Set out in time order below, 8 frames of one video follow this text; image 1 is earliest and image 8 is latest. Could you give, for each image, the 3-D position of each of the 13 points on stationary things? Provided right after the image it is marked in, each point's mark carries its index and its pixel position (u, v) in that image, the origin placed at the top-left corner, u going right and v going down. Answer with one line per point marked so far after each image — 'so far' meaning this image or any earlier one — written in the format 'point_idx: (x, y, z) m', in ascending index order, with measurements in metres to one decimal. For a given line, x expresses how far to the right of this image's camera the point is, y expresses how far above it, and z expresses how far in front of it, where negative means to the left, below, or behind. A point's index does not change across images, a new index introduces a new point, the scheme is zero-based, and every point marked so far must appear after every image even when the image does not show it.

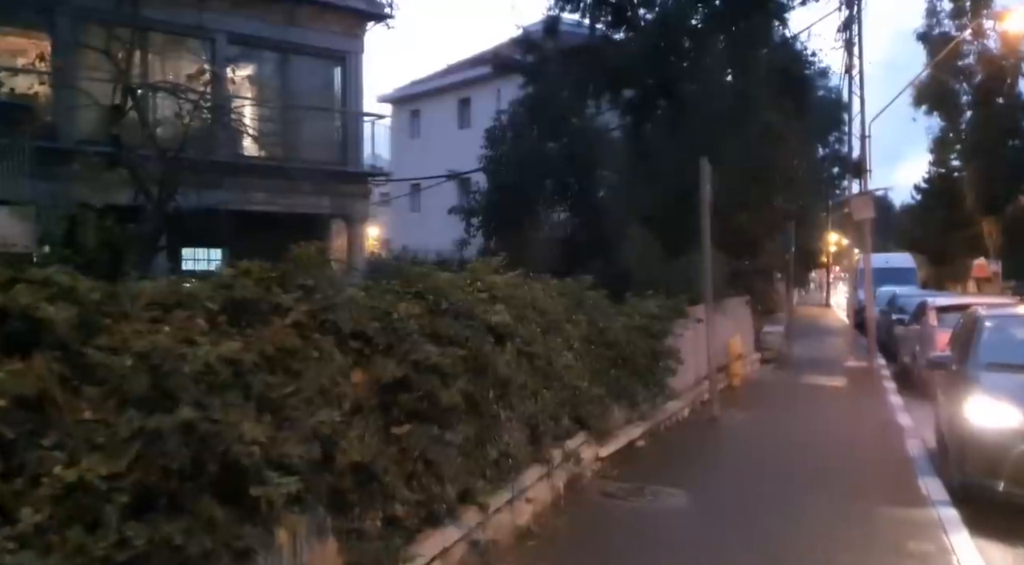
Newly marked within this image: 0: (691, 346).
0: (+2.7, -0.9, +12.0) m
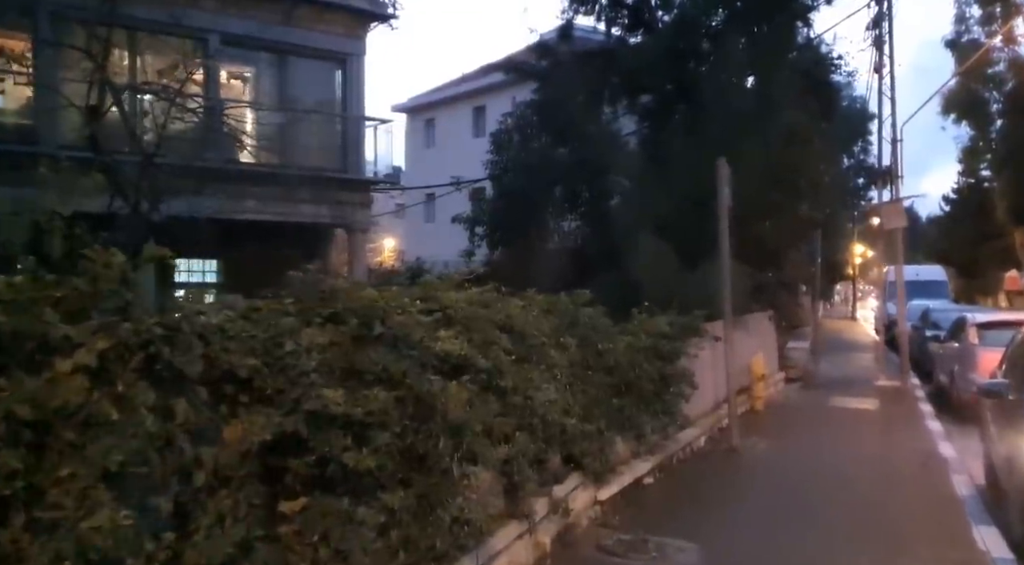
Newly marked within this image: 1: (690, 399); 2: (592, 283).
0: (+2.7, -1.1, +10.9) m
1: (+2.1, -1.4, +9.2) m
2: (+1.5, 0.0, +16.2) m
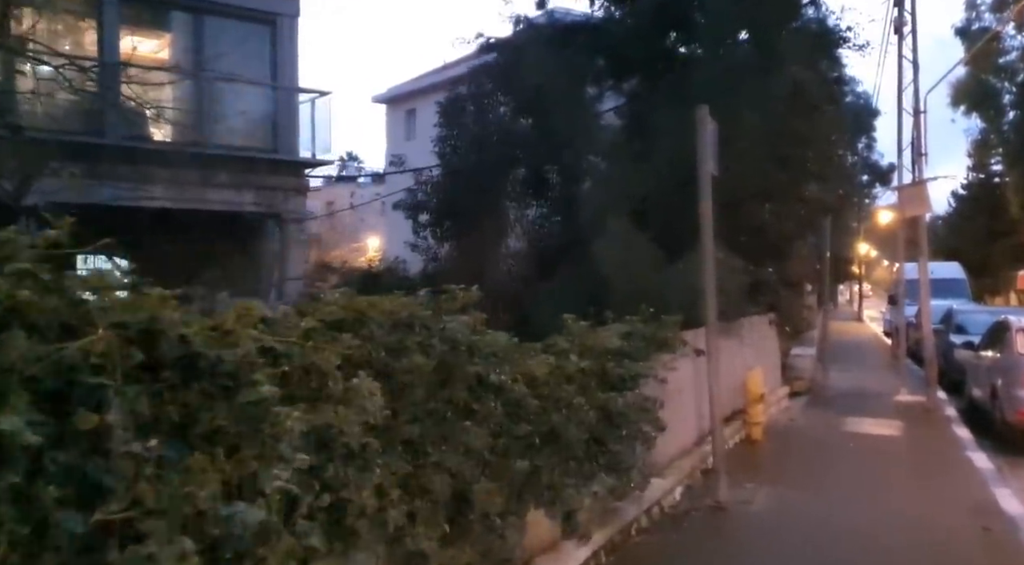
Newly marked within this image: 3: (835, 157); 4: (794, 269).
0: (+1.8, -1.1, +8.2) m
1: (+1.2, -1.3, +6.5) m
2: (+0.6, 0.0, +13.5) m
3: (+5.7, +2.3, +13.8) m
4: (+5.6, +0.3, +15.7) m
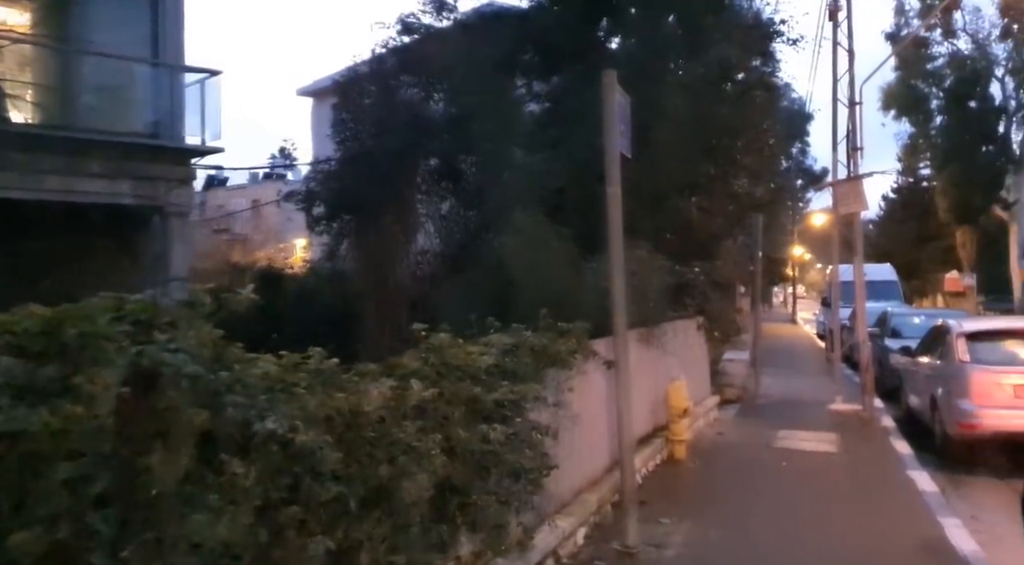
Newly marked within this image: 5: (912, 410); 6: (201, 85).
0: (+0.7, -1.1, +7.0) m
1: (+0.2, -1.3, +5.2) m
2: (-0.9, 0.0, +12.2) m
3: (+4.2, +2.2, +12.9) m
4: (+4.0, +0.2, +14.7) m
5: (+6.3, -2.0, +12.4) m
6: (-5.8, +3.7, +14.5) m
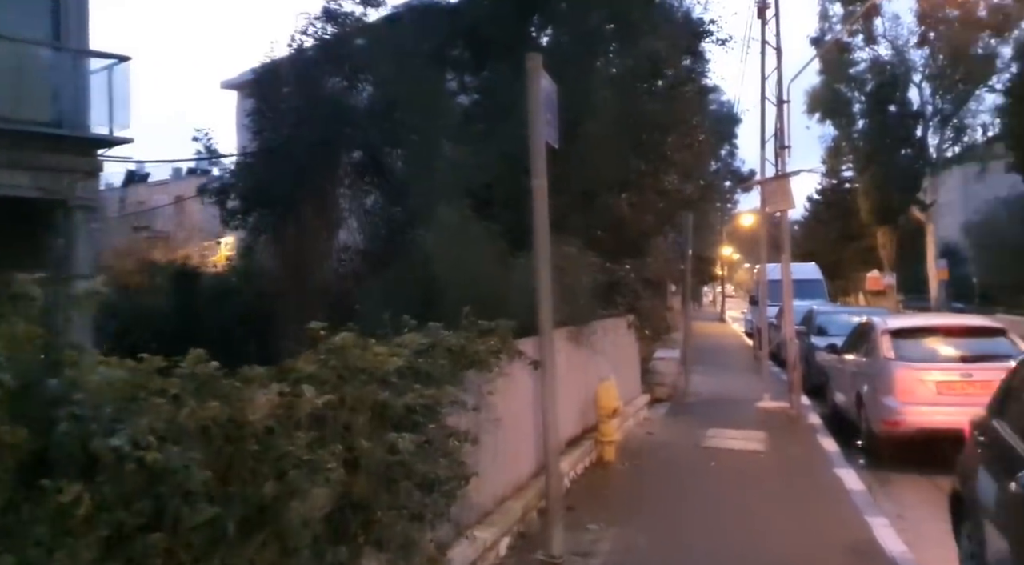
0: (+0.1, -1.1, +6.6) m
1: (-0.3, -1.3, +4.8) m
2: (-1.9, 0.0, +11.7) m
3: (+3.0, +2.3, +12.8) m
4: (+2.7, +0.3, +14.7) m
5: (+5.2, -2.0, +12.6) m
6: (-7.1, +3.7, +13.6) m
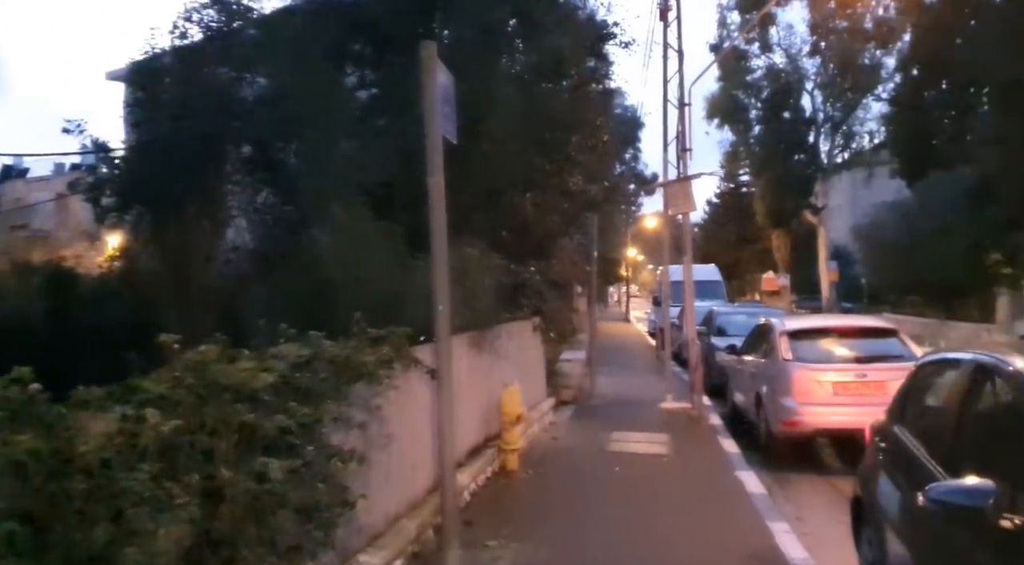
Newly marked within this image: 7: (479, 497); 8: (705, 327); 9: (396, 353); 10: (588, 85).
0: (-0.8, -1.1, +6.3) m
1: (-0.9, -1.3, +4.4) m
2: (-3.4, 0.0, +11.0) m
3: (+1.4, +2.2, +12.7) m
4: (+0.9, +0.2, +14.5) m
5: (+3.6, -2.0, +12.7) m
6: (-8.7, +3.6, +12.3) m
7: (-0.3, -2.0, +7.5) m
8: (+4.6, -1.1, +18.7) m
9: (-0.8, -0.5, +5.4) m
10: (+1.2, +3.0, +12.0) m
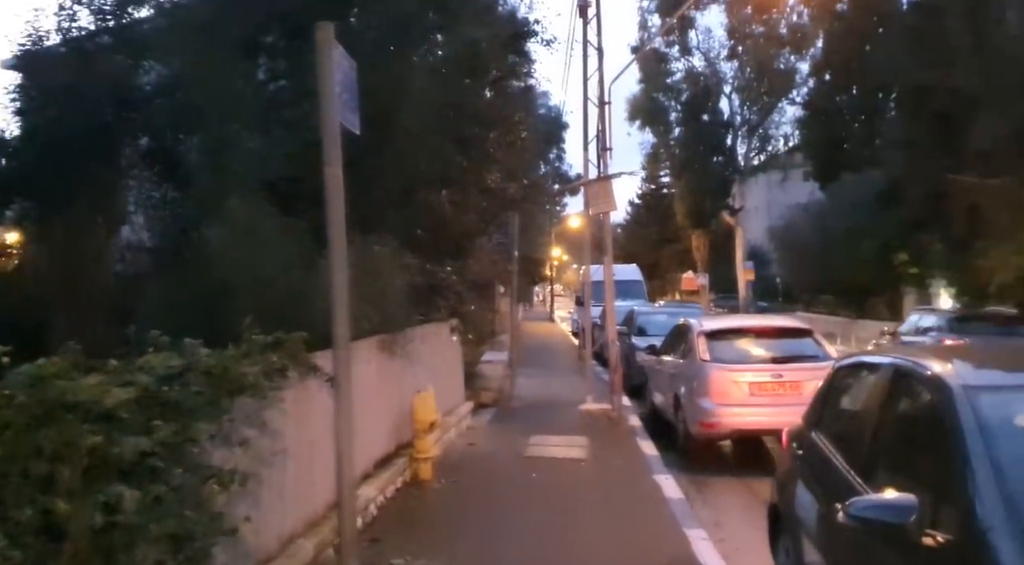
0: (-1.5, -1.1, +5.8) m
1: (-1.4, -1.3, +4.0) m
2: (-4.5, 0.0, +10.3) m
3: (+0.1, +2.2, +12.5) m
4: (-0.6, +0.2, +14.2) m
5: (+2.3, -2.0, +12.7) m
6: (-9.9, +3.6, +11.1) m
7: (-1.1, -2.0, +7.1) m
8: (+2.7, -1.1, +18.7) m
9: (-1.4, -0.5, +5.0) m
10: (-0.1, +3.0, +11.7) m
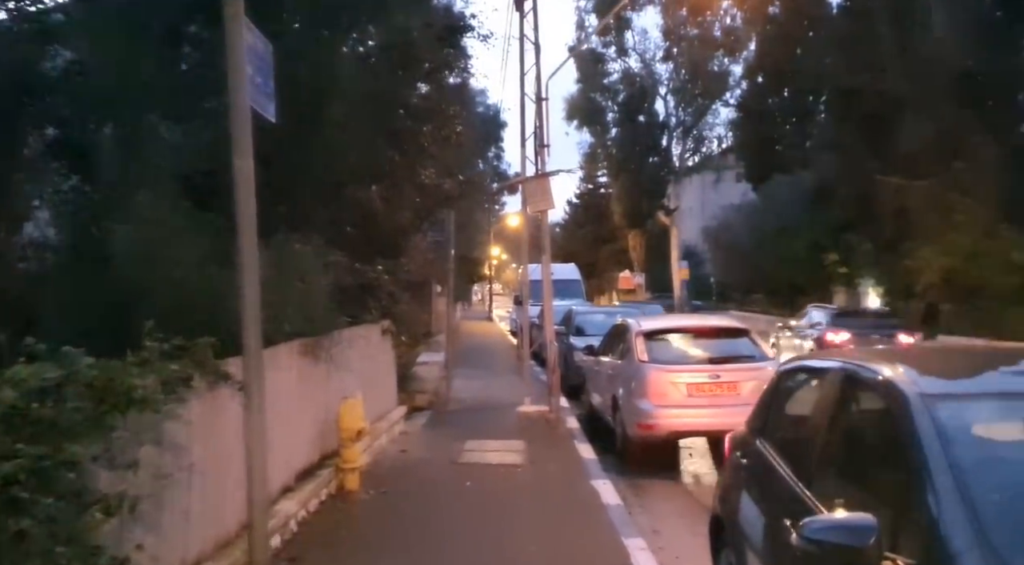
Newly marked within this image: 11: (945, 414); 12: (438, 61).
0: (-1.9, -1.1, +5.4) m
1: (-1.8, -1.3, +3.5) m
2: (-5.3, 0.0, +9.6) m
3: (-0.9, +2.2, +12.1) m
4: (-1.7, +0.2, +13.8) m
5: (+1.3, -2.0, +12.5) m
6: (-10.8, +3.6, +10.0) m
7: (-1.7, -2.0, +6.6) m
8: (+1.2, -1.0, +18.5) m
9: (-1.8, -0.5, +4.5) m
10: (-1.0, +3.0, +11.4) m
11: (+1.5, -0.5, +2.7) m
12: (-1.0, +3.1, +11.0) m
